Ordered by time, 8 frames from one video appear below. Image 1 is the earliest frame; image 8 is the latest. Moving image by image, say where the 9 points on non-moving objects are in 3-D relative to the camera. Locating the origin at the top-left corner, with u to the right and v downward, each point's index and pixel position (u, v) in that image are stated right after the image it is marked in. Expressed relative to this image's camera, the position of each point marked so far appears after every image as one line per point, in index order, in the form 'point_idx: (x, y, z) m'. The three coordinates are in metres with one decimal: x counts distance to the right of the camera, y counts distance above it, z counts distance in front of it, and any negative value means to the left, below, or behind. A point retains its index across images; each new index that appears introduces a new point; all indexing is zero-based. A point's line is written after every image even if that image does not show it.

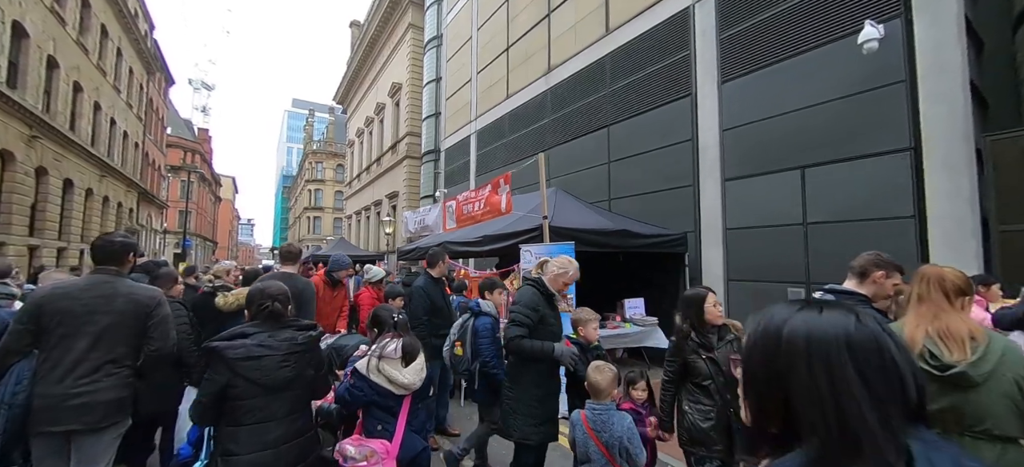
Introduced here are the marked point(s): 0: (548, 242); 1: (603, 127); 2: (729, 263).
0: (+0.5, -0.1, +5.7) m
1: (+2.2, +2.6, +9.9) m
2: (+3.8, -0.5, +7.2) m
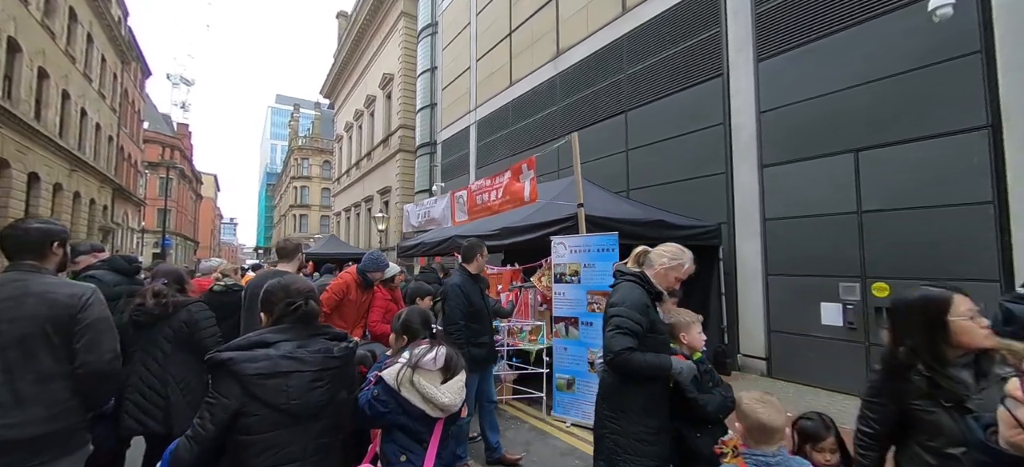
0: (+0.9, 0.0, +5.0) m
1: (+2.5, +2.7, +9.3) m
2: (+4.2, -0.4, +6.6) m
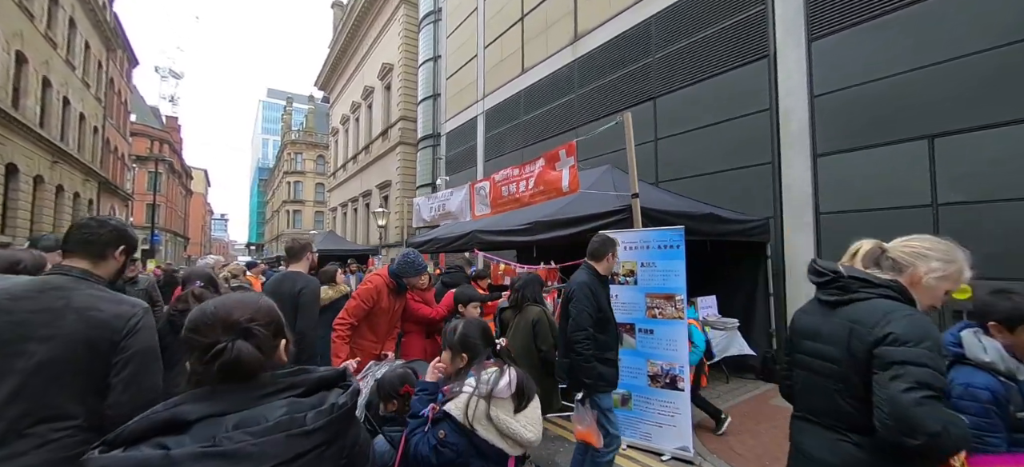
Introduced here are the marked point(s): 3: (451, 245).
0: (+1.4, +0.1, +4.4) m
1: (+2.9, +2.8, +8.7) m
2: (+4.6, -0.3, +6.1) m
3: (-1.1, -0.2, +7.1) m
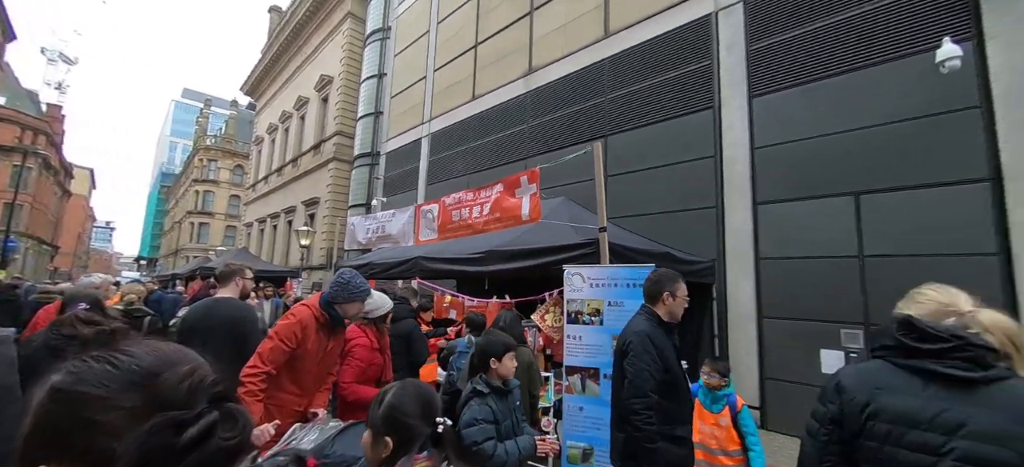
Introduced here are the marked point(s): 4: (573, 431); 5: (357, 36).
0: (+1.0, -0.3, +4.1) m
1: (+1.9, +2.1, +8.8) m
2: (+3.9, -1.0, +6.3) m
3: (-1.9, -0.6, +6.4) m
4: (+0.6, -1.9, +3.8) m
5: (-7.6, +9.7, +20.0) m
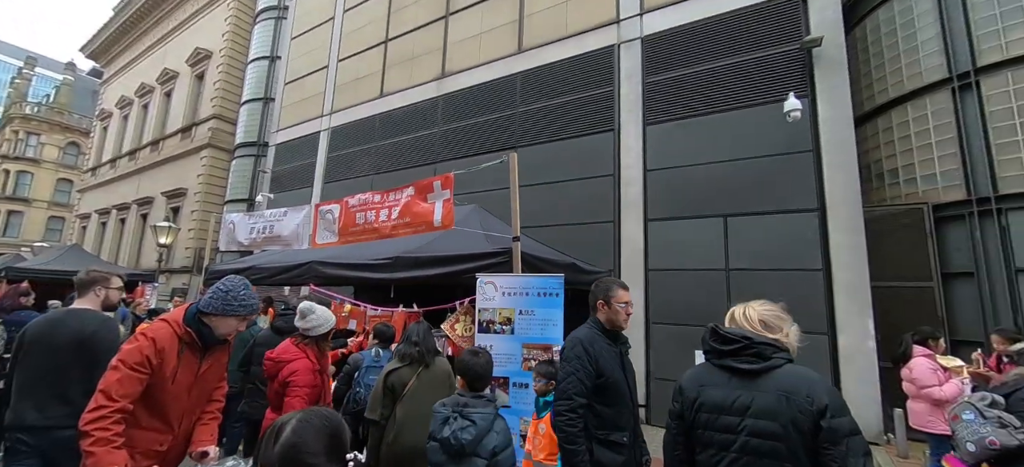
0: (+0.1, -0.4, +4.2) m
1: (-0.1, +1.9, +9.0) m
2: (+2.4, -1.2, +6.9) m
3: (-3.3, -0.6, +5.7) m
4: (-0.3, -1.9, +3.8) m
5: (-11.6, +9.8, +17.8) m
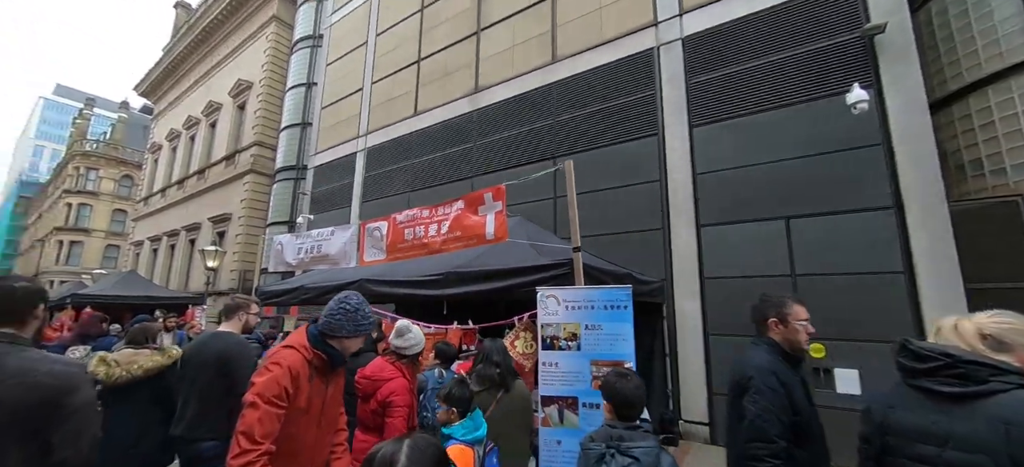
0: (+0.7, -0.5, +3.9) m
1: (+0.8, +1.6, +8.8) m
2: (+3.2, -1.3, +6.5) m
3: (-2.6, -0.9, +5.6) m
4: (+0.3, -2.0, +3.5) m
5: (-10.5, +8.8, +18.6) m
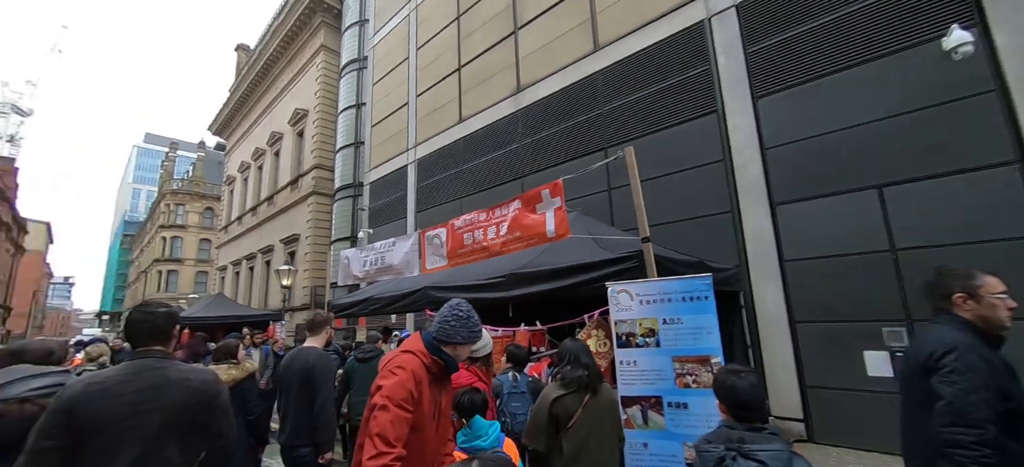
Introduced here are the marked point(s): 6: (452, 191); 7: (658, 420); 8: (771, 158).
0: (+1.3, -0.4, +3.7) m
1: (+1.8, +1.7, +8.6) m
2: (+4.1, -1.0, +6.0) m
3: (-1.7, -1.0, +5.8) m
4: (+1.0, -2.0, +3.3) m
5: (-8.7, +8.0, +19.7) m
6: (-1.7, +1.2, +11.7) m
7: (+1.2, -1.5, +3.4) m
8: (+4.1, +1.2, +6.4) m
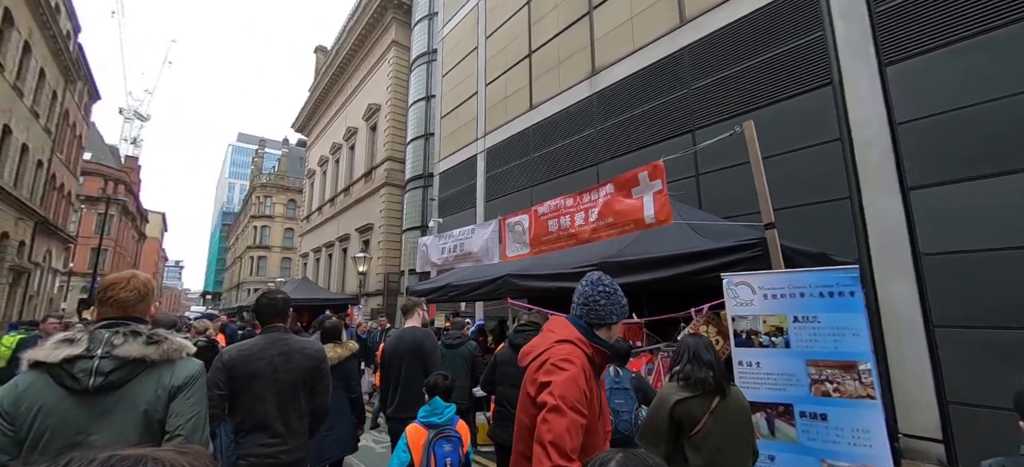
0: (+2.2, -0.3, +3.2) m
1: (+3.4, +2.0, +7.9) m
2: (+5.3, -0.9, +5.1) m
3: (-0.5, -0.8, +5.7) m
4: (+1.8, -1.8, +3.0) m
5: (-5.4, +8.5, +20.3) m
6: (+0.3, +1.5, +11.6) m
7: (+2.0, -1.4, +2.9) m
8: (+5.3, +1.3, +5.5) m
